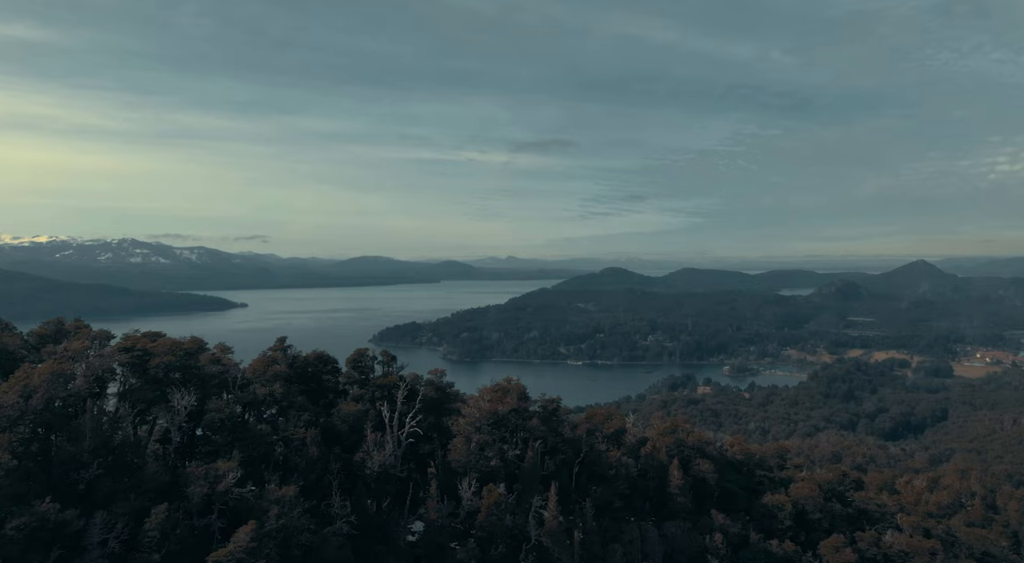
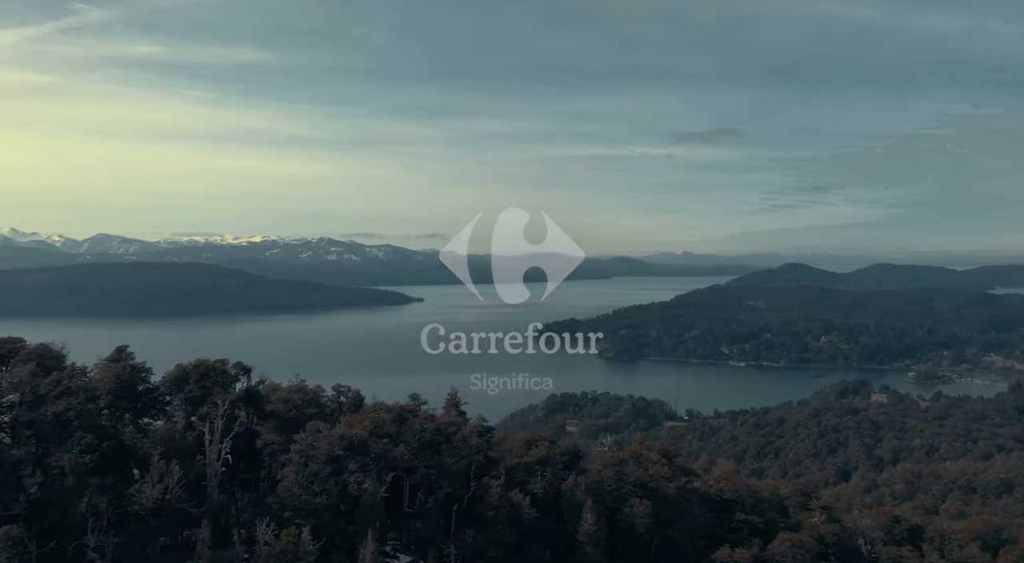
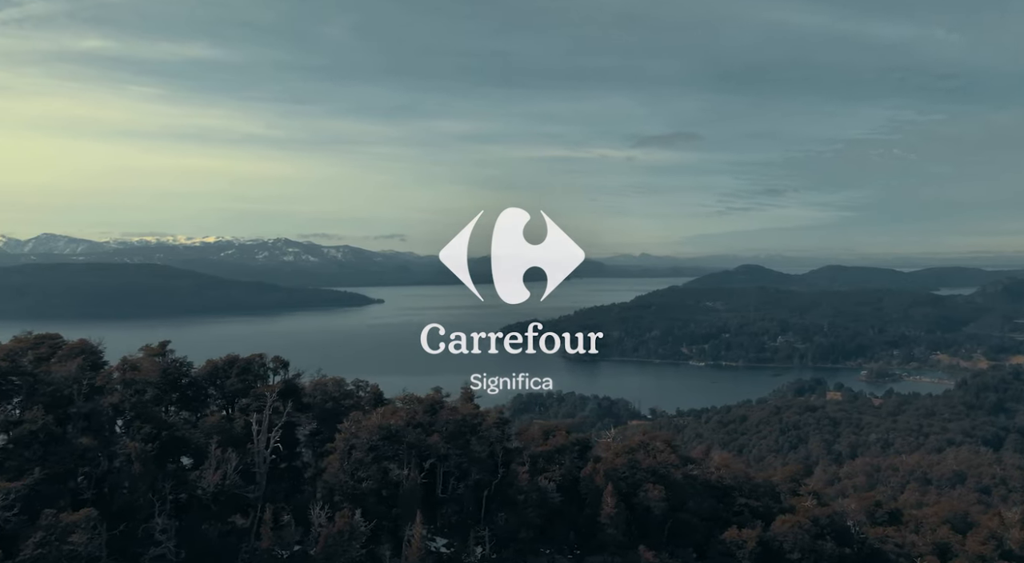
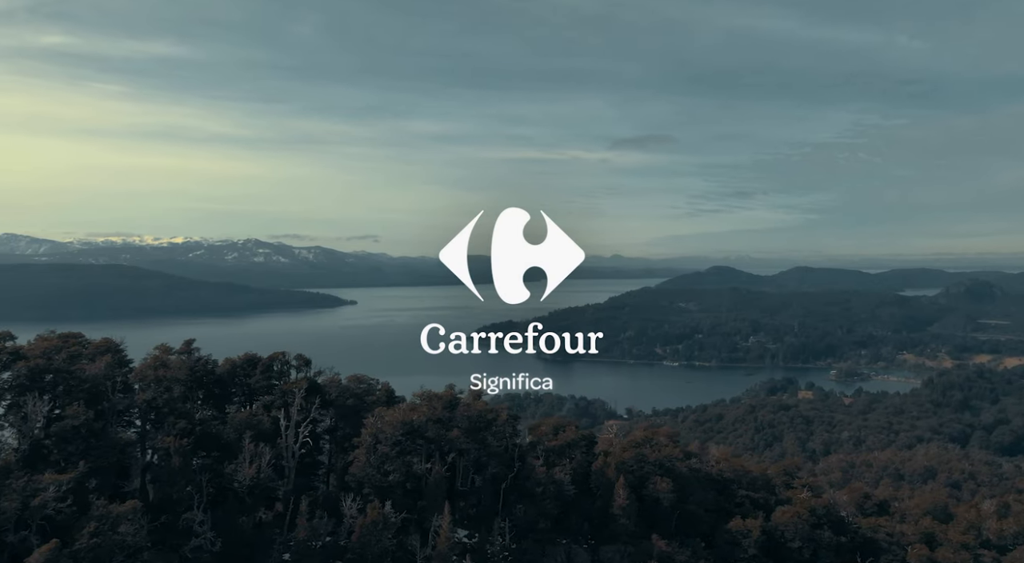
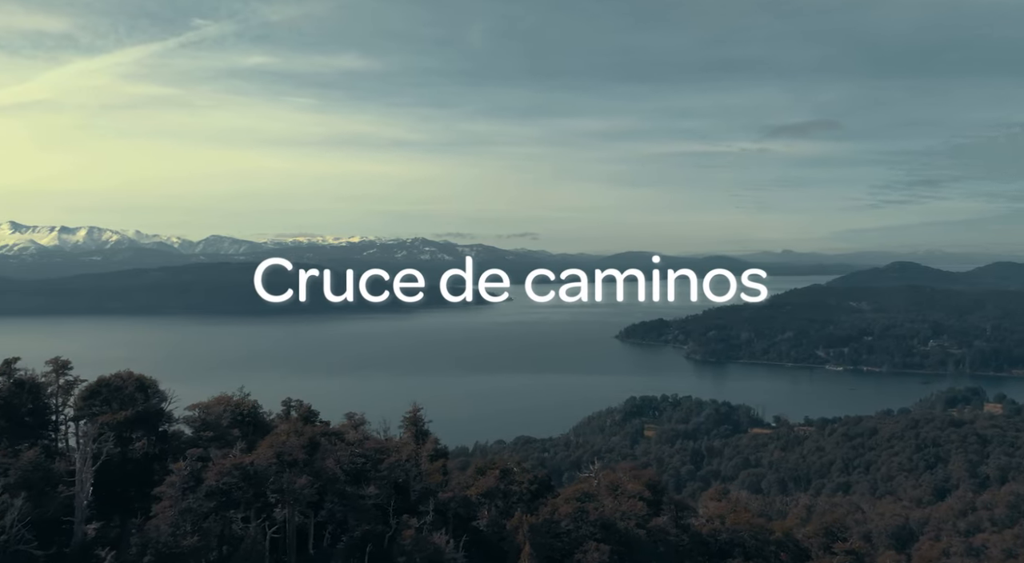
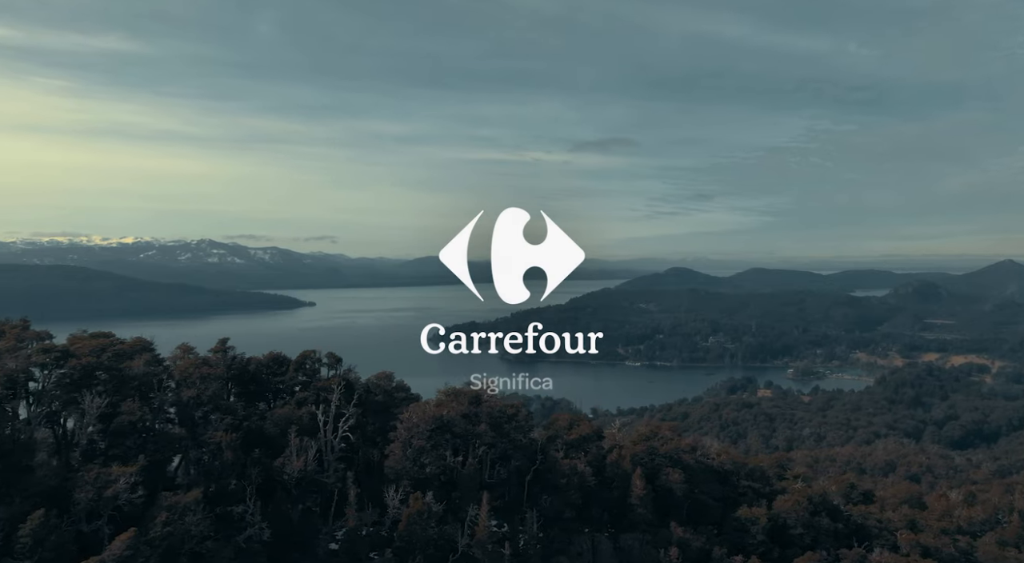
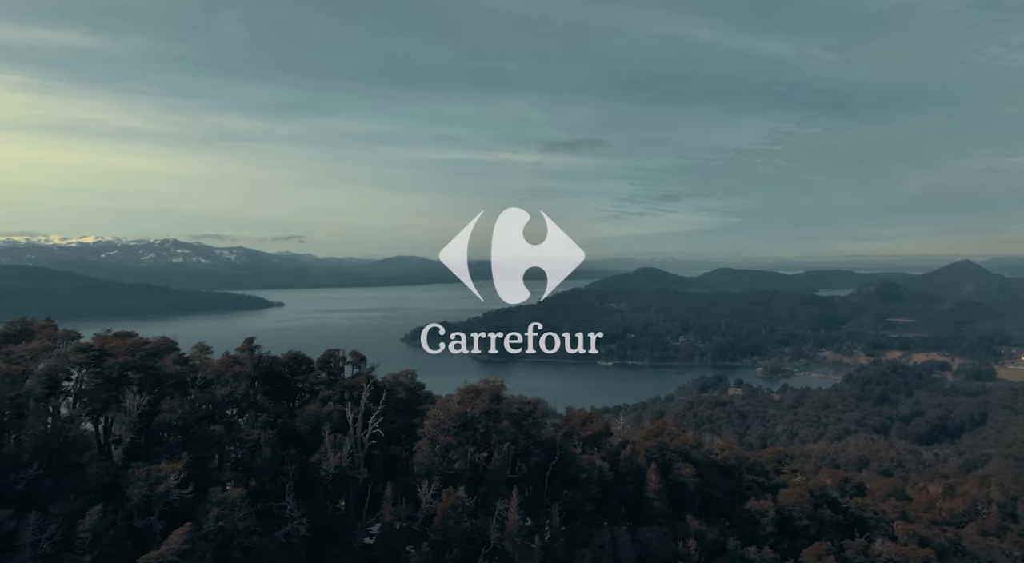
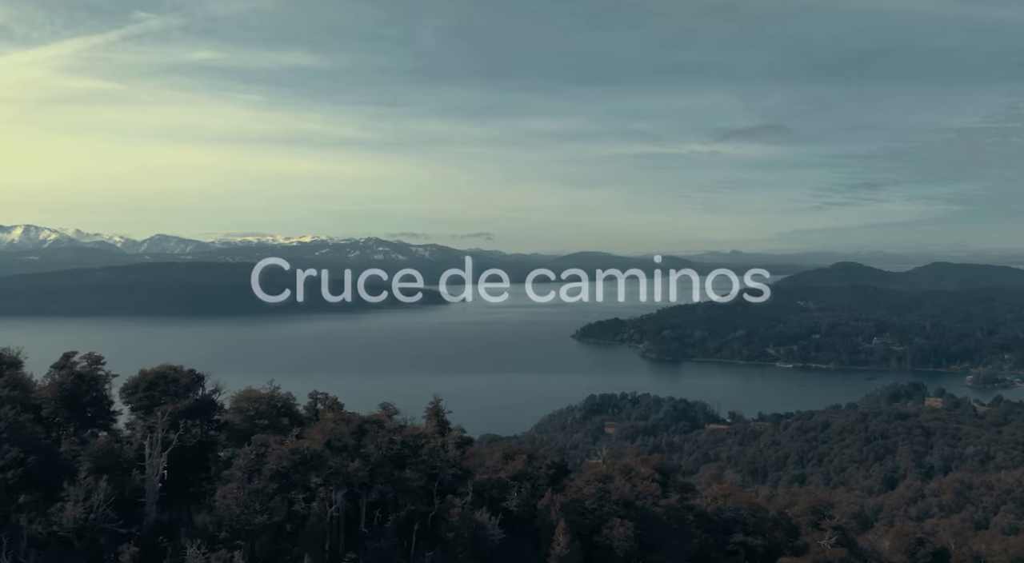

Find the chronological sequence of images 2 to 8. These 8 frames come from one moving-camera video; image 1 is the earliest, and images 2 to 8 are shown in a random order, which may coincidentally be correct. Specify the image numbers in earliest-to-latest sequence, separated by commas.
7, 6, 4, 3, 2, 8, 5
